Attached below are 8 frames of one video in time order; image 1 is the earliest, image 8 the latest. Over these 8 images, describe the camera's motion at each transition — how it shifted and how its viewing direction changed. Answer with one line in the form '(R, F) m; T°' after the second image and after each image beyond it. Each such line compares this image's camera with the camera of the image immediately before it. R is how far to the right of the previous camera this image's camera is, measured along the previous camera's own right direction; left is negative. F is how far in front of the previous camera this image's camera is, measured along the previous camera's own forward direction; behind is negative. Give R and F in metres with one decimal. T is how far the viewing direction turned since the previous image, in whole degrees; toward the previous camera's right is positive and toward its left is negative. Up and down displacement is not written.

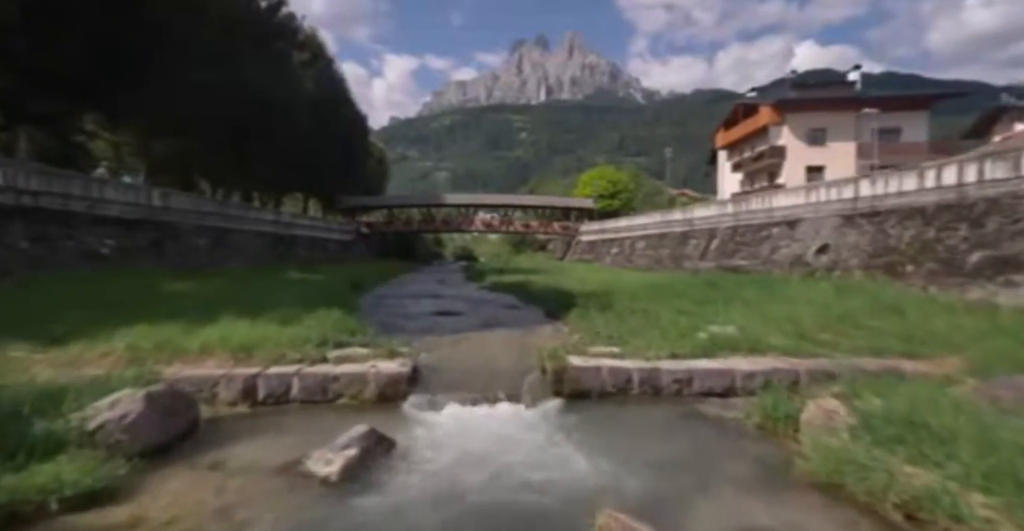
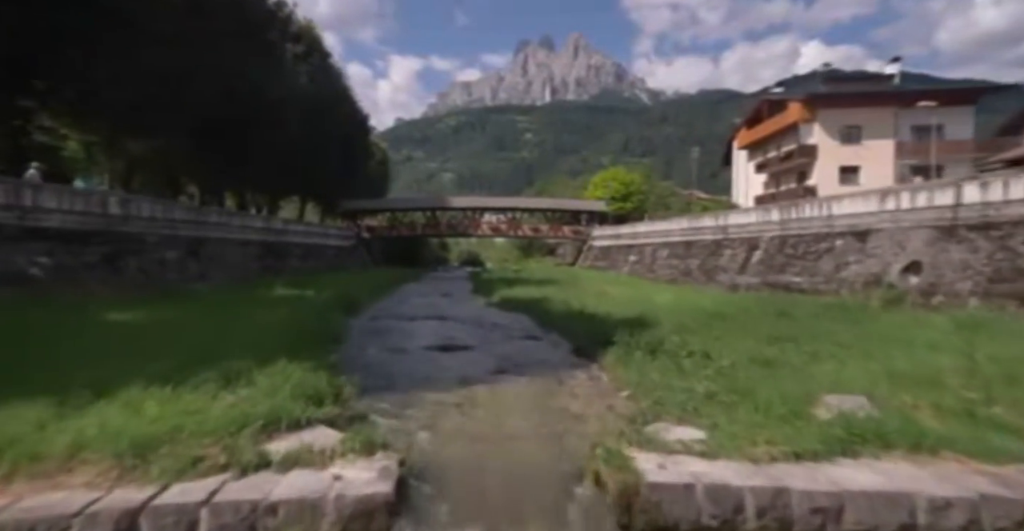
(-0.2, +2.5) m; 0°
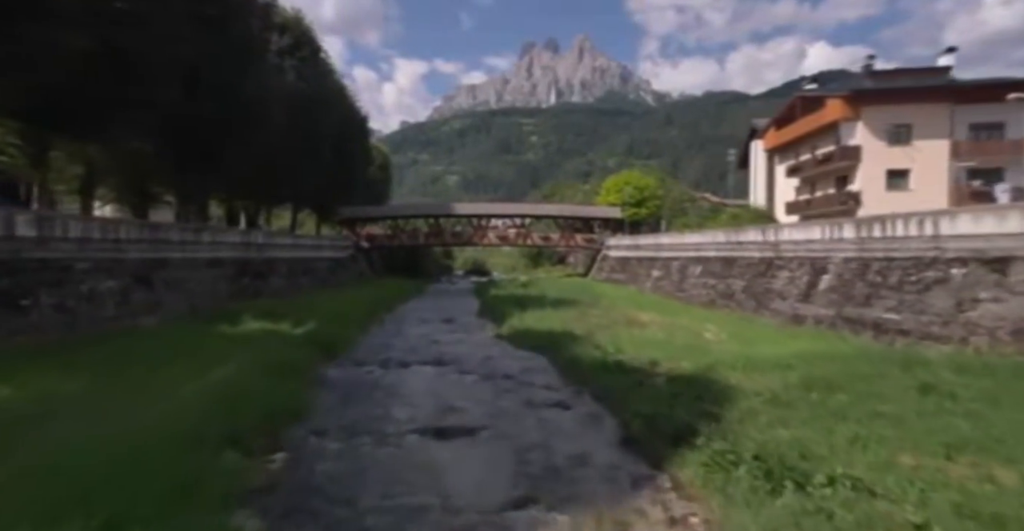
(-0.2, +3.3) m; 0°
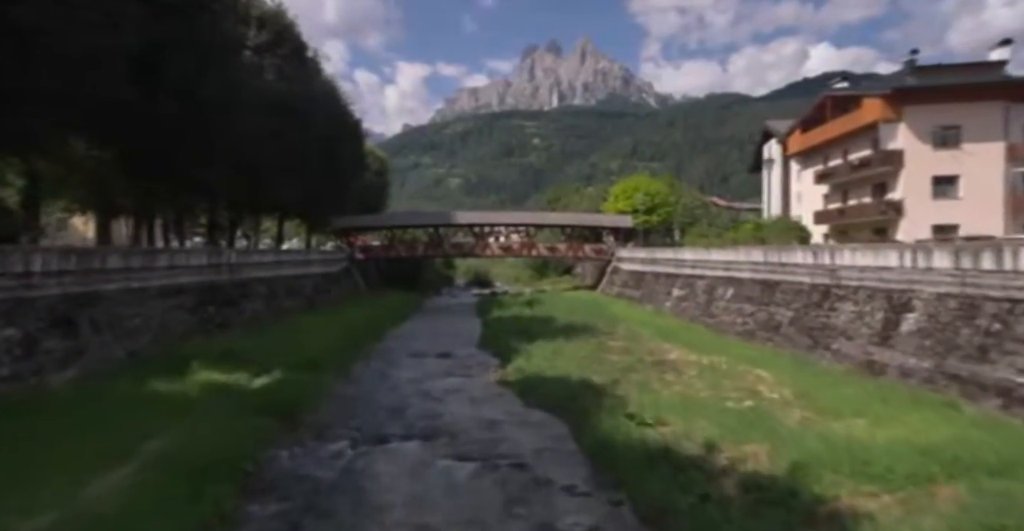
(-0.1, +3.0) m; 0°
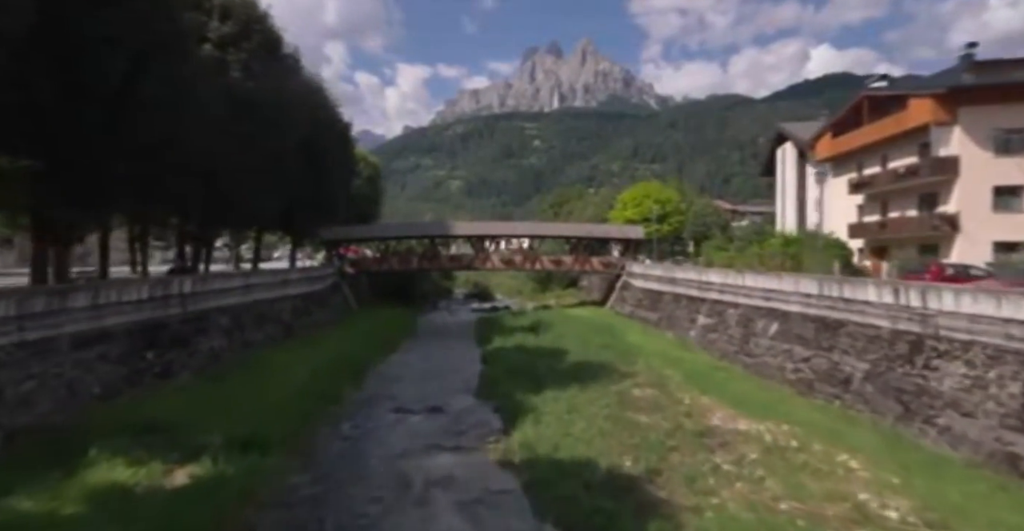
(-0.1, +3.4) m; 0°
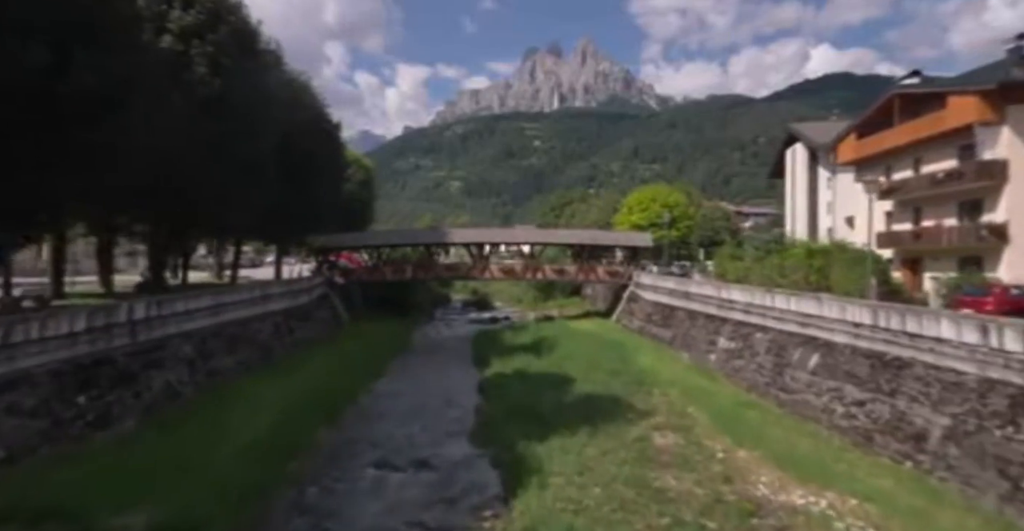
(0.0, +2.5) m; 0°
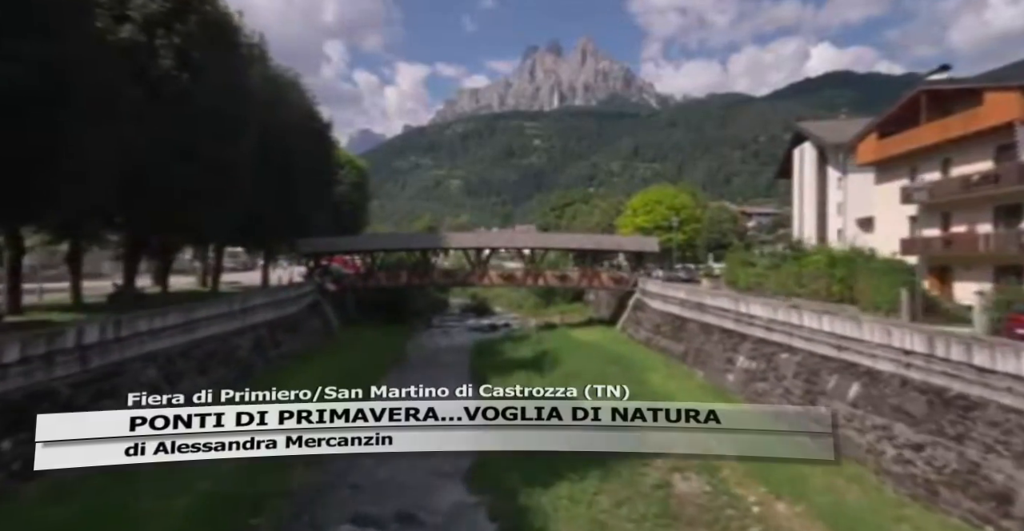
(0.0, +1.9) m; 0°
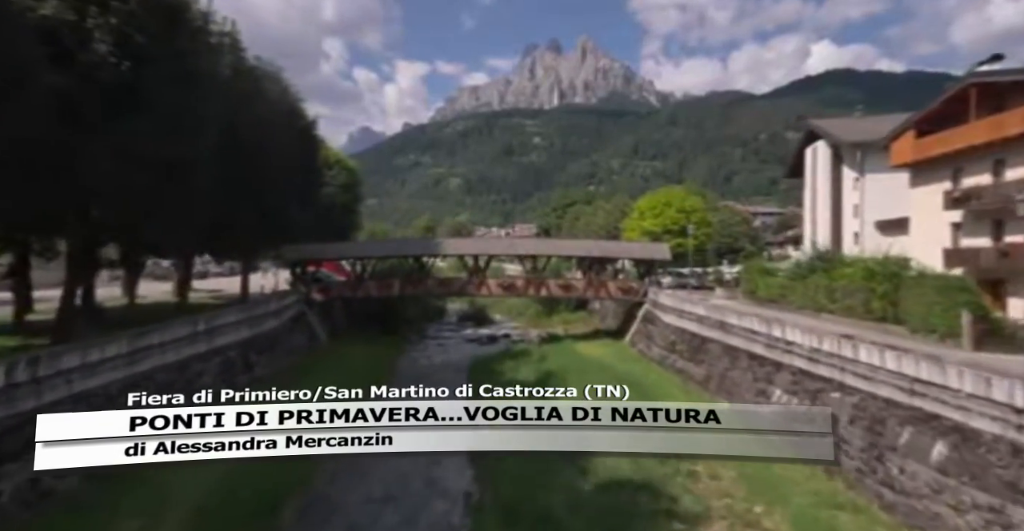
(0.0, +2.8) m; 0°
